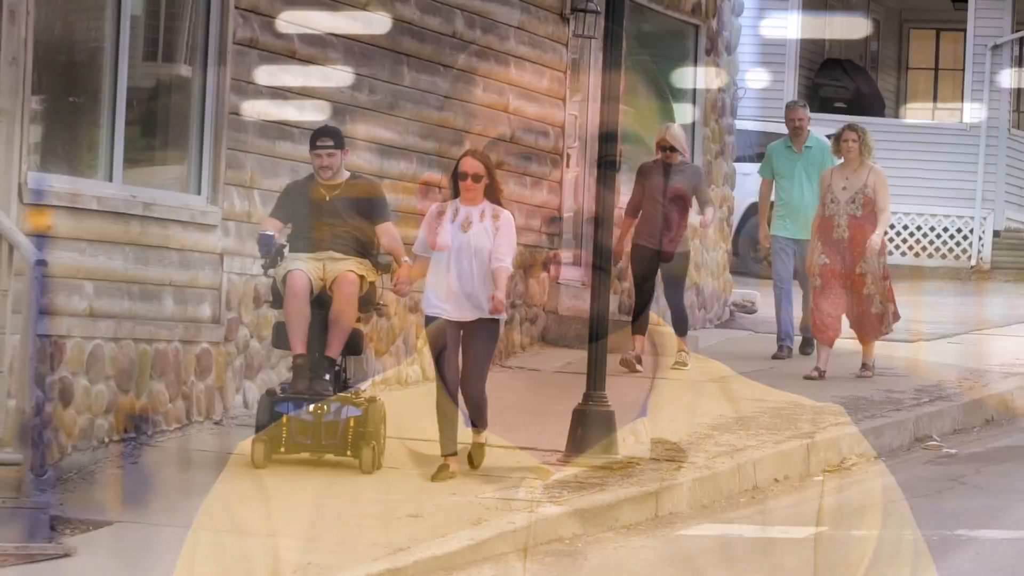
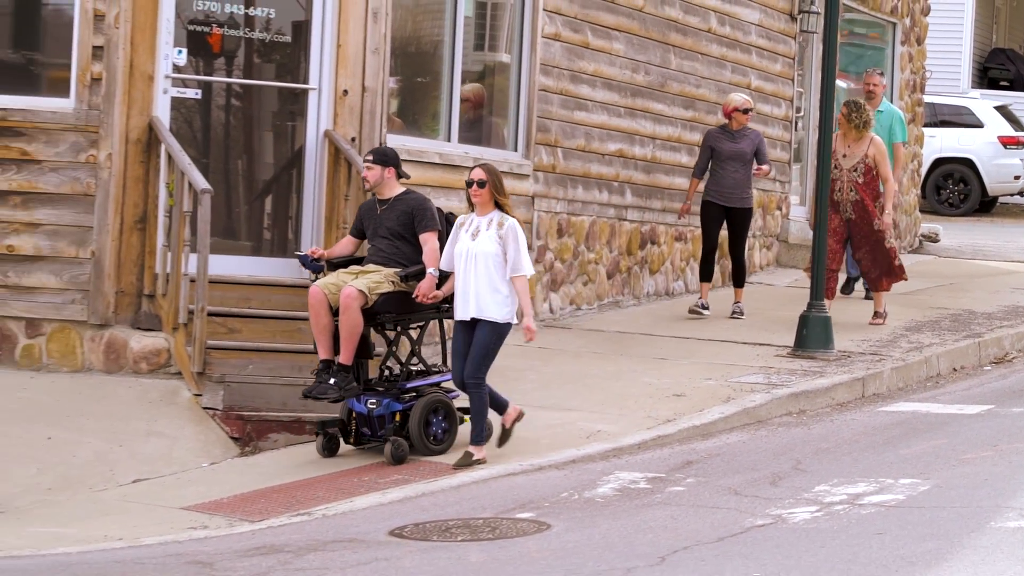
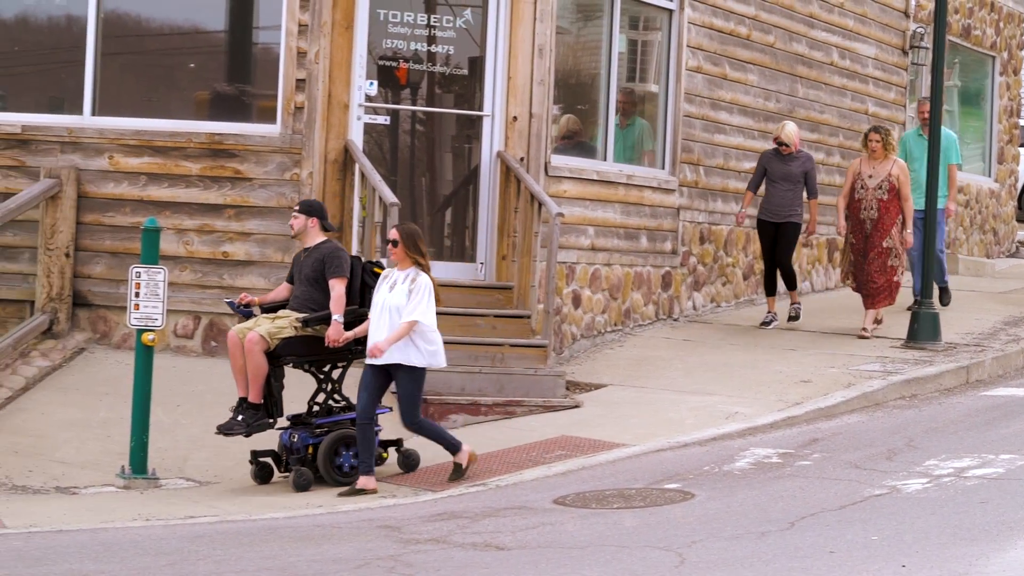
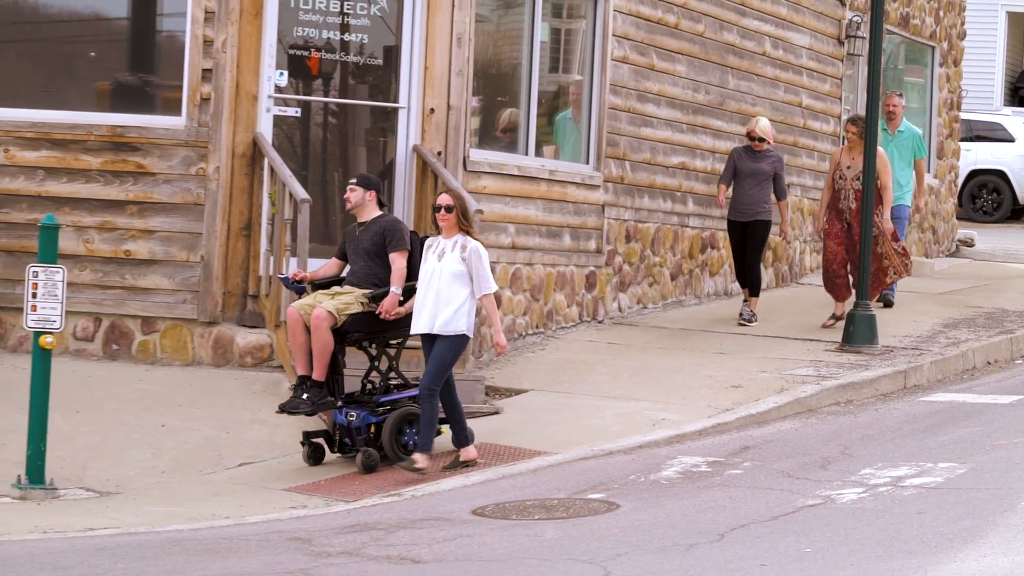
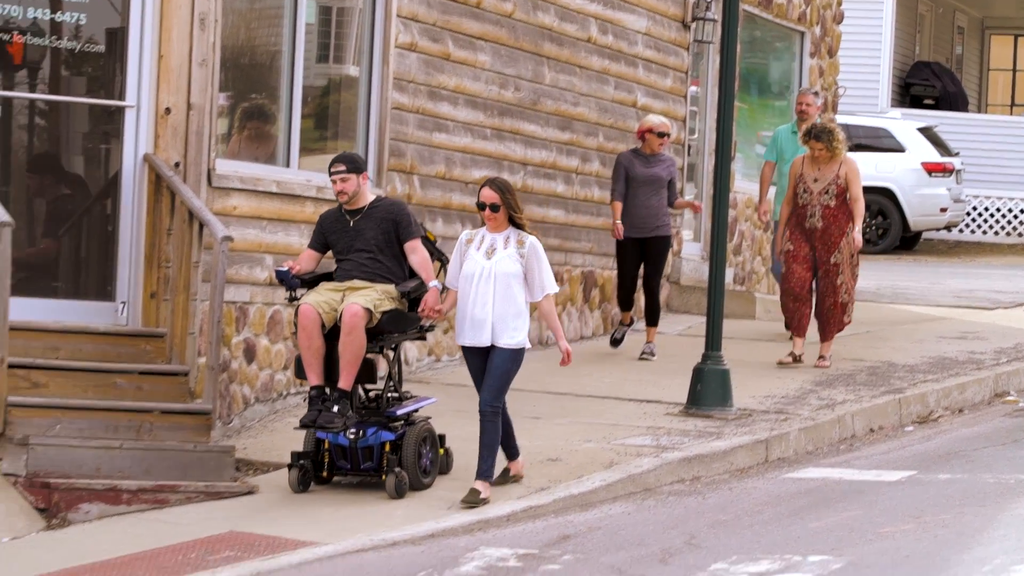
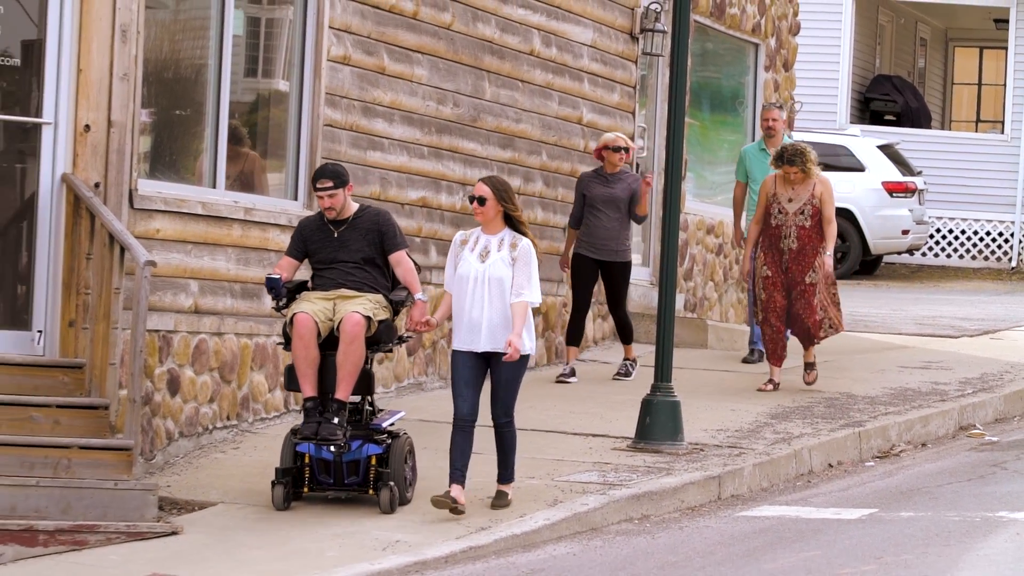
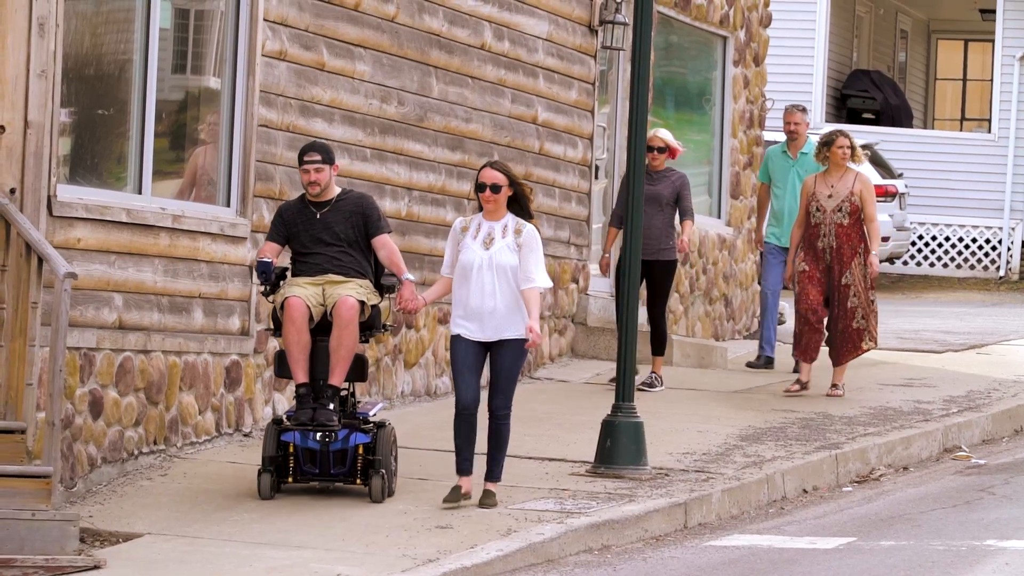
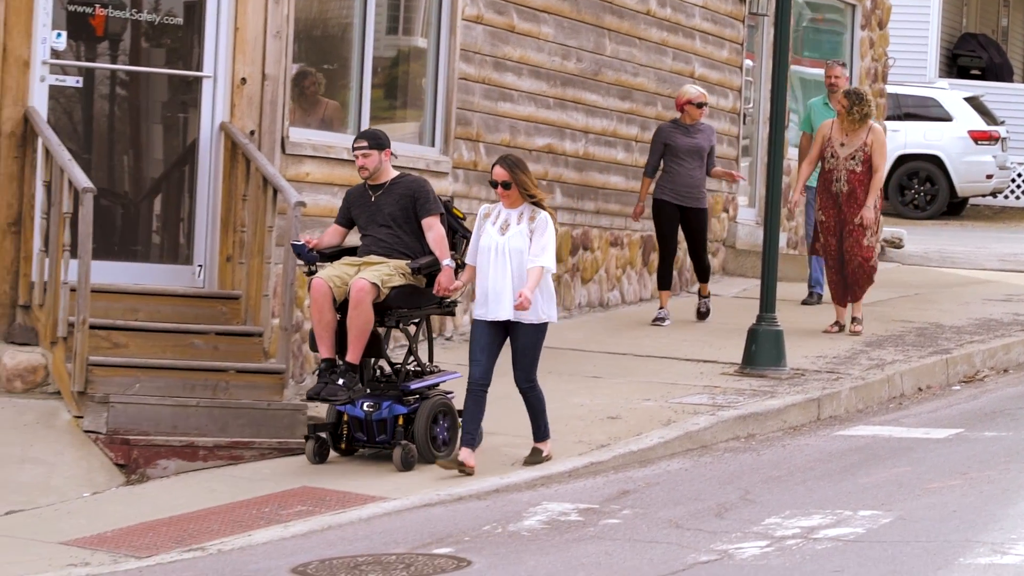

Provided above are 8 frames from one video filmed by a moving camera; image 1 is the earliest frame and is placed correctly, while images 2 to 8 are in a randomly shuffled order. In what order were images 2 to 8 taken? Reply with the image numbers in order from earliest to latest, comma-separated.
7, 6, 5, 8, 2, 4, 3
